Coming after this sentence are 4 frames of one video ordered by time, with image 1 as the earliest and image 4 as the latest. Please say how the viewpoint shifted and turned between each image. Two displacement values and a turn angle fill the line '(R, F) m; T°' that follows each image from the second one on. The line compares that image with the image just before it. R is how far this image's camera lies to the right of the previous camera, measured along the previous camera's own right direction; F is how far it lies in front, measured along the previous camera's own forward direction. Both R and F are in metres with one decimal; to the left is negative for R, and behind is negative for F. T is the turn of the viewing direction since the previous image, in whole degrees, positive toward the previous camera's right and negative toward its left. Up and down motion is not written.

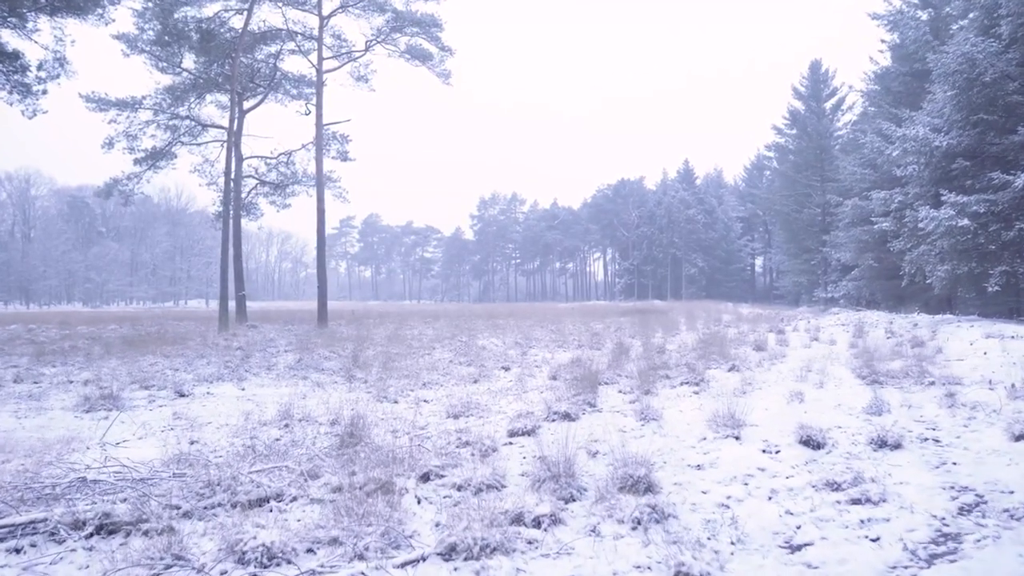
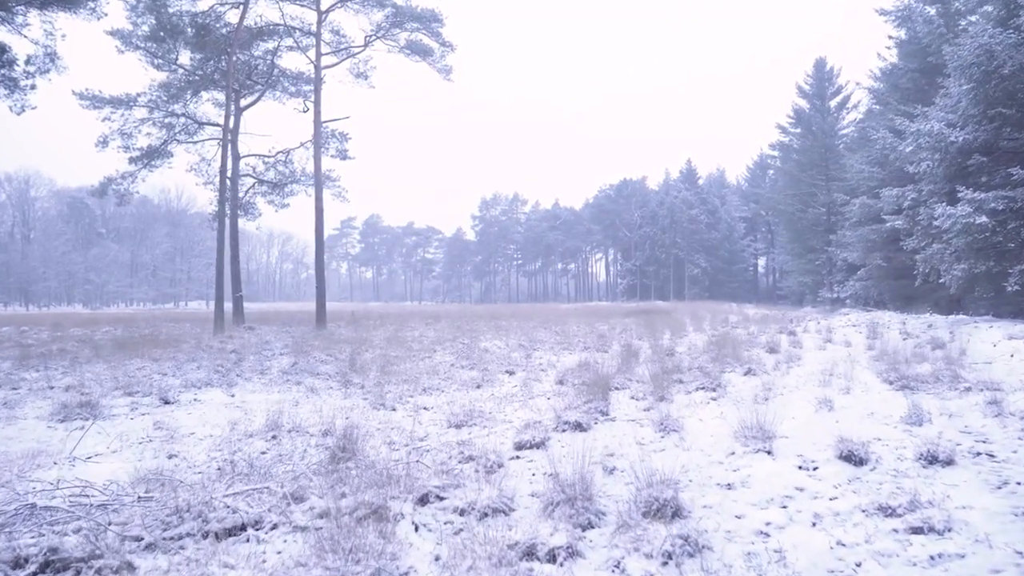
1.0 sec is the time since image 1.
(-0.1, +0.6) m; 0°
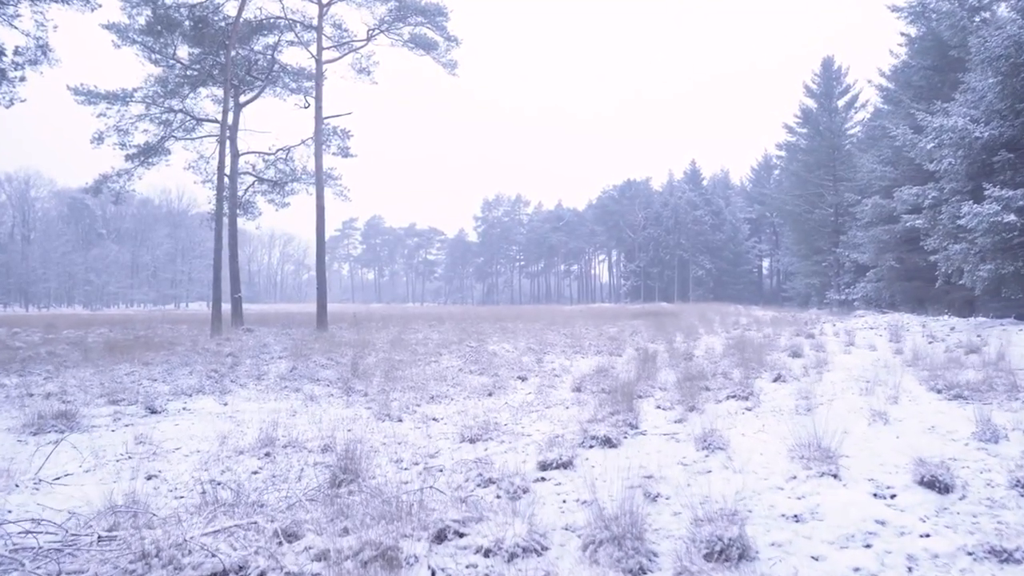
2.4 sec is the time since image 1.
(-0.2, +0.7) m; 0°
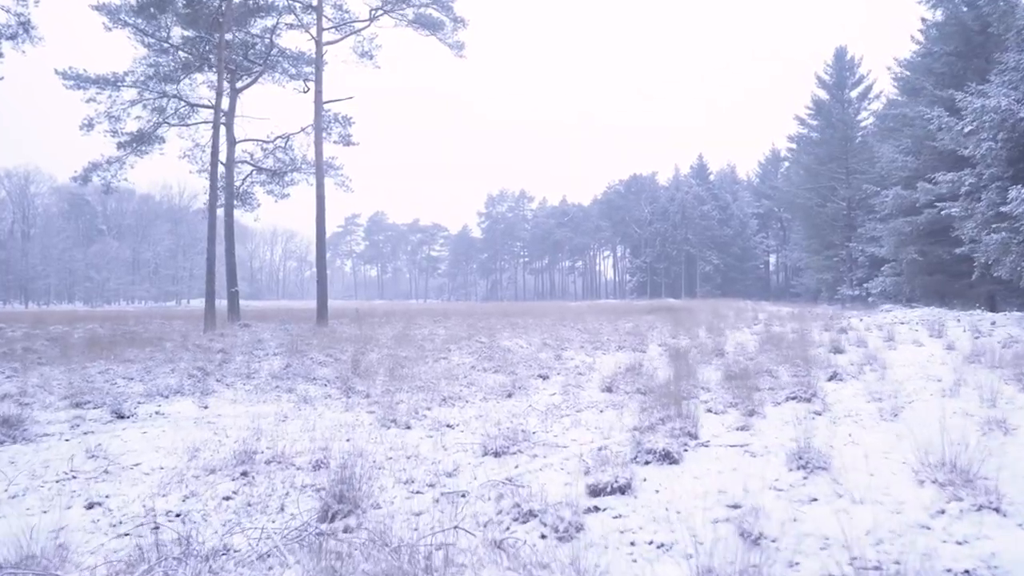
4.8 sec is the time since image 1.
(-0.3, +1.3) m; 0°
